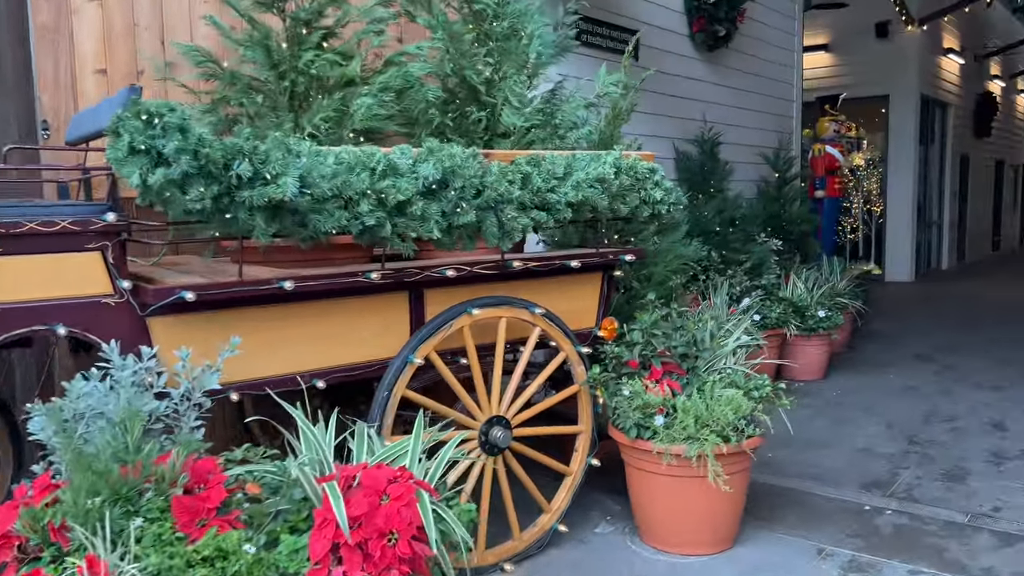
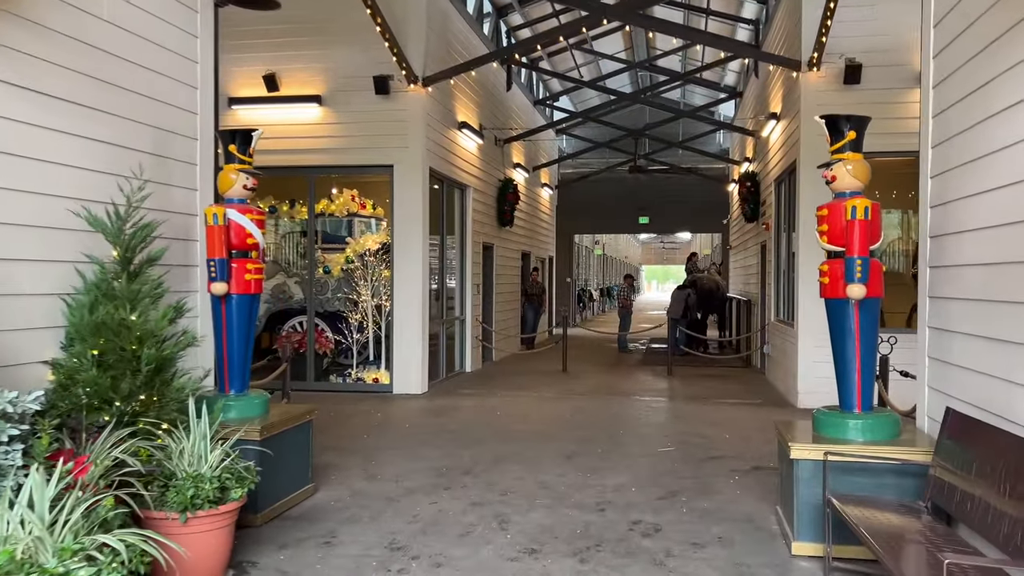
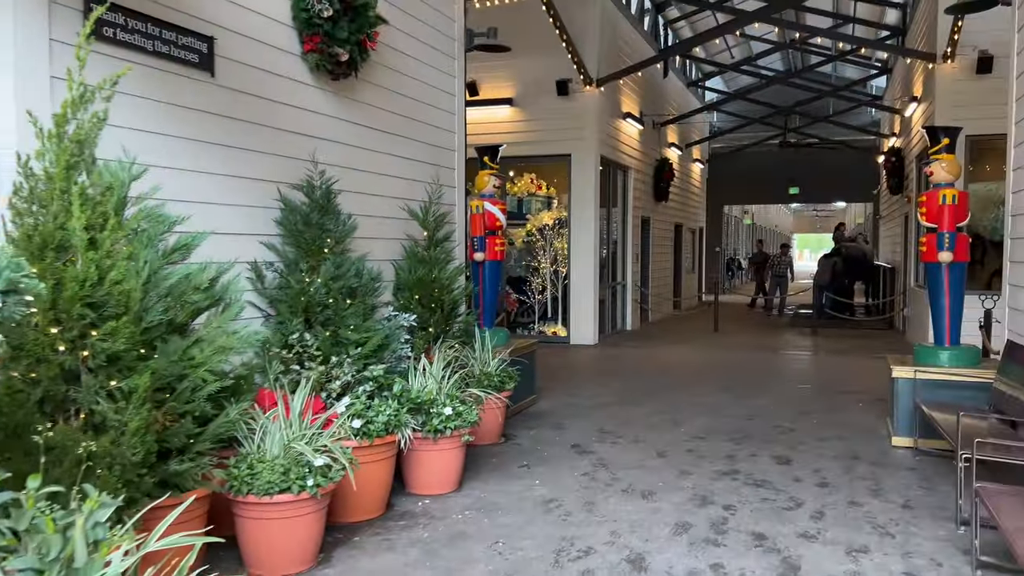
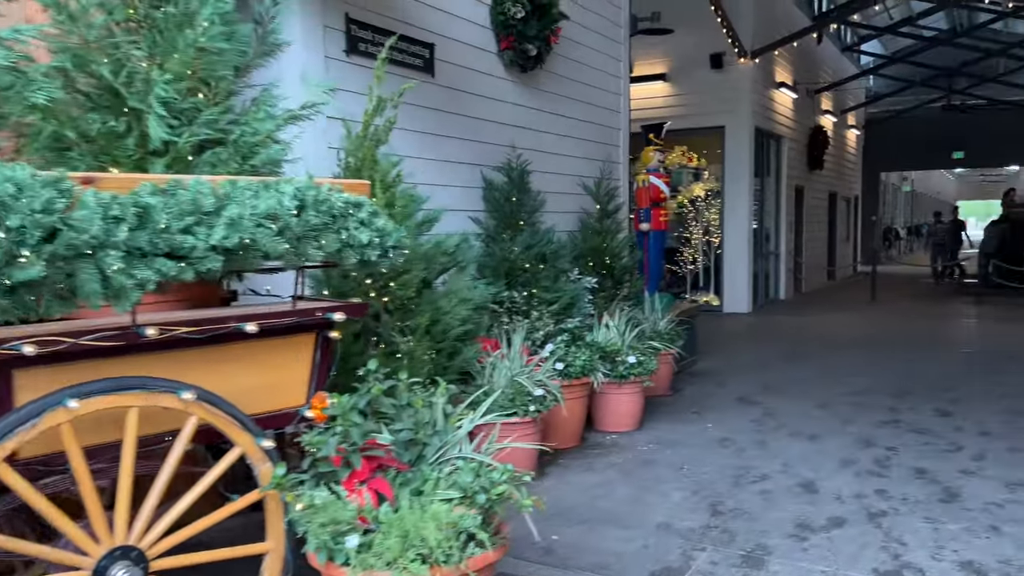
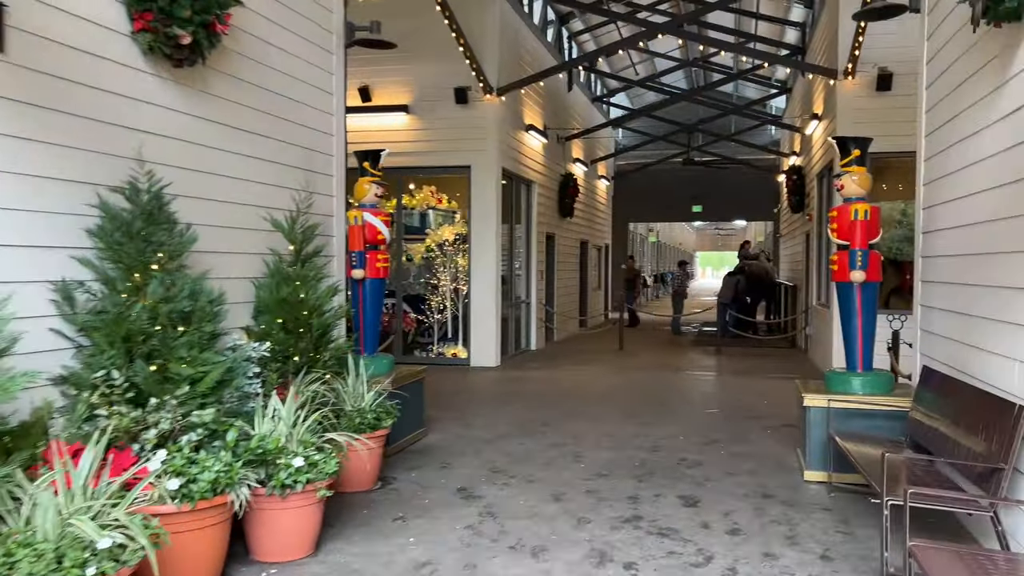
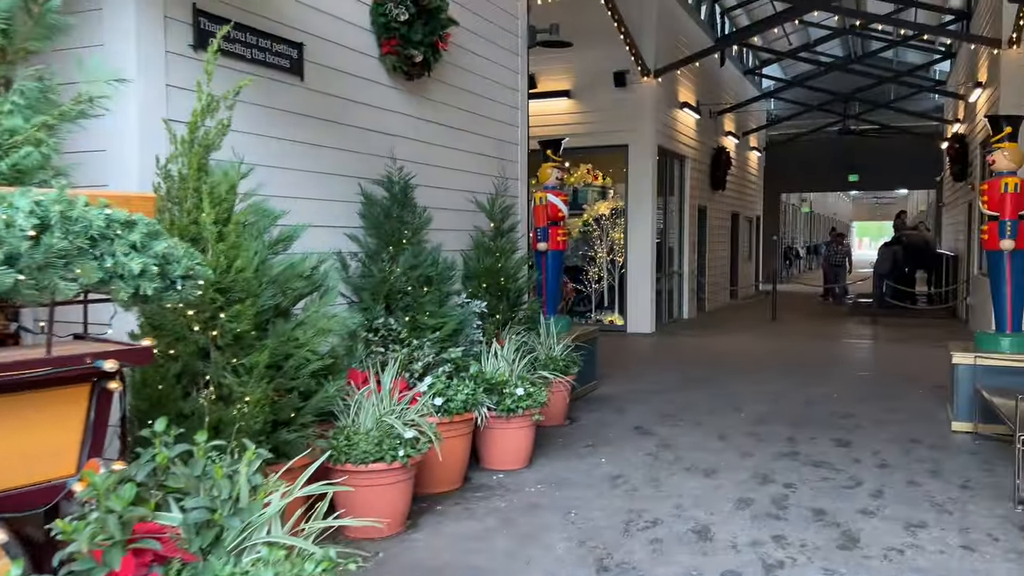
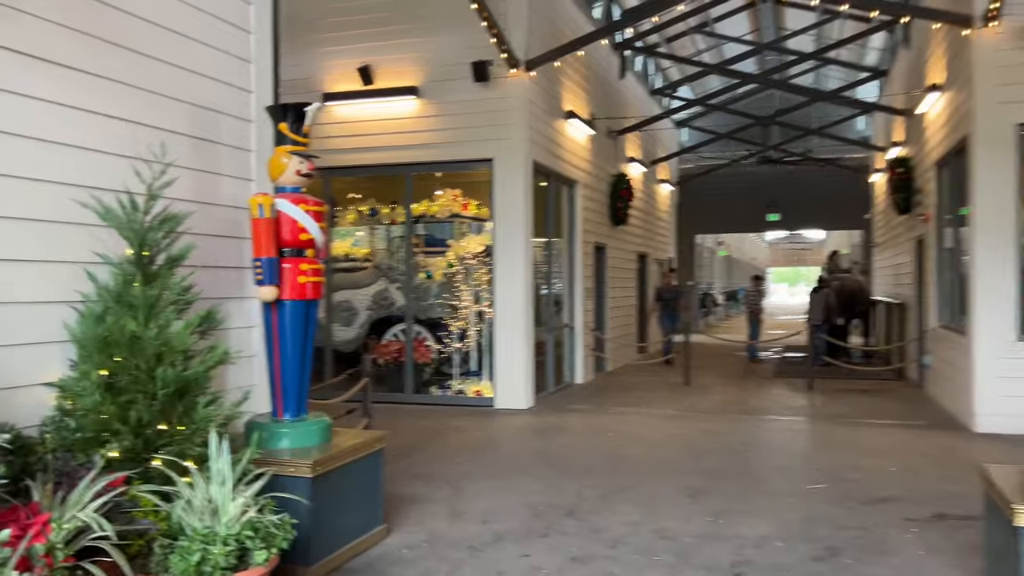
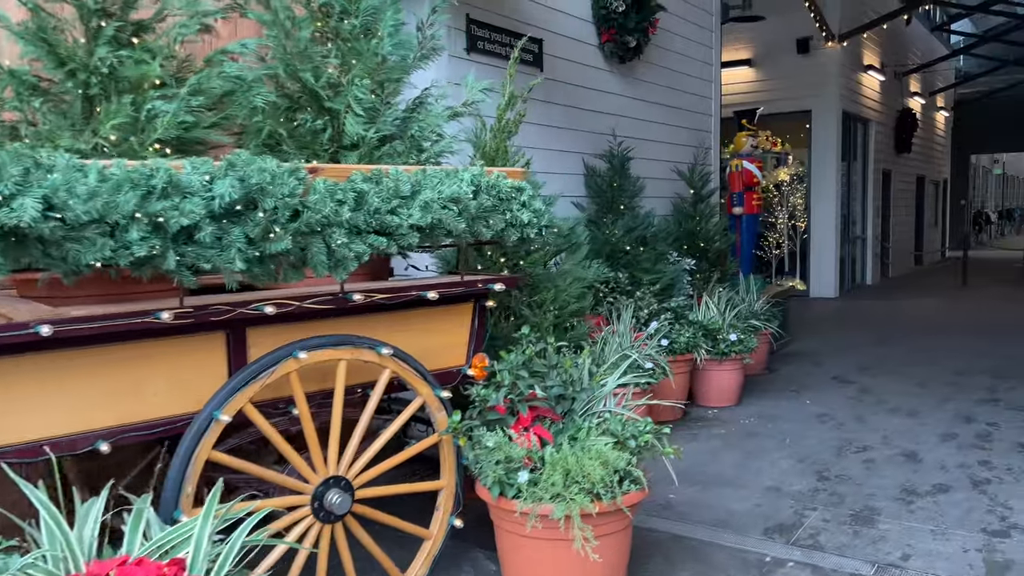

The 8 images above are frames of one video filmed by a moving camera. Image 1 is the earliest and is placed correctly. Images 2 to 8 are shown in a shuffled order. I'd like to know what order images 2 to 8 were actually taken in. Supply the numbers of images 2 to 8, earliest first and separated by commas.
8, 4, 6, 3, 5, 2, 7
